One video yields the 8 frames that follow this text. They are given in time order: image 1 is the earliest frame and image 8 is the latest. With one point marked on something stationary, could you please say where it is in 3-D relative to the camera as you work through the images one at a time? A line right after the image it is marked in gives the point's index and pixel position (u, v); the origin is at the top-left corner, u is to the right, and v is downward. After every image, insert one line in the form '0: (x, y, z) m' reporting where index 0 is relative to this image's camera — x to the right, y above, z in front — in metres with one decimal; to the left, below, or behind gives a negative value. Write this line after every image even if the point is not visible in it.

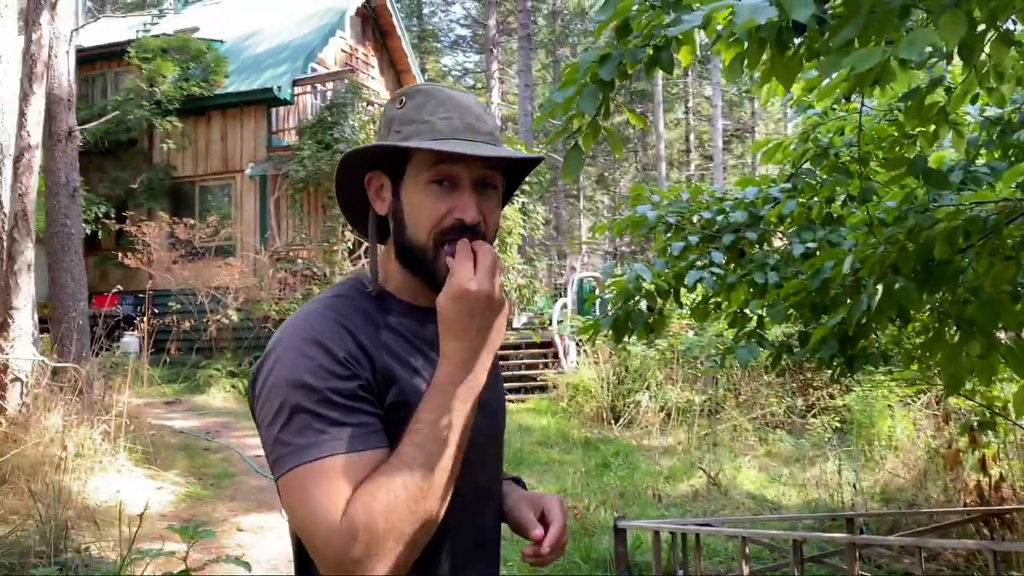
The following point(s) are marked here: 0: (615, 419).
0: (+1.2, -1.5, +9.9) m
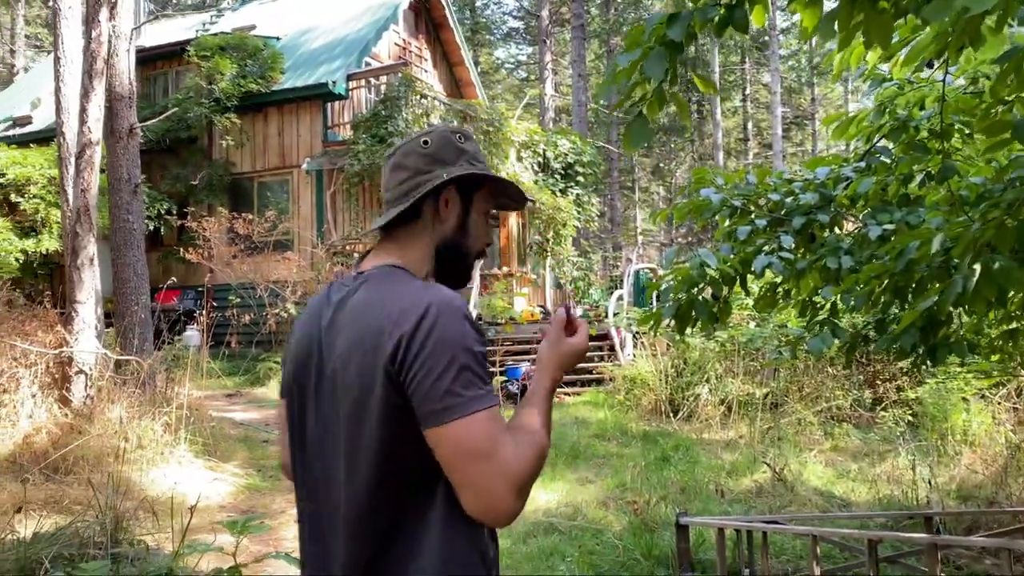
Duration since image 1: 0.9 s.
0: (+1.9, -1.4, +9.7) m
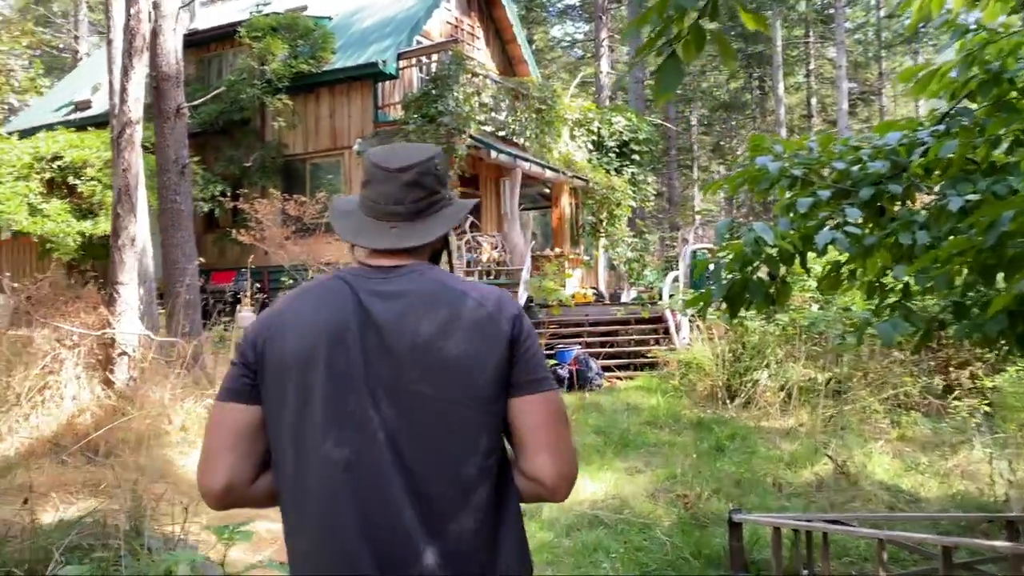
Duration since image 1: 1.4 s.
0: (+2.4, -1.2, +9.3) m
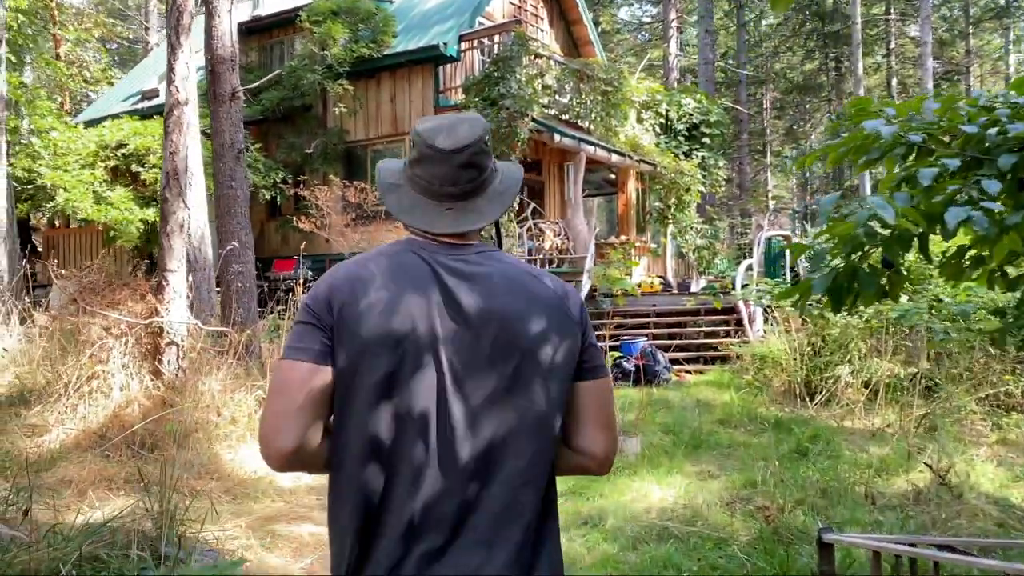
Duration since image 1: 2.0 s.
0: (+3.1, -1.1, +8.7) m
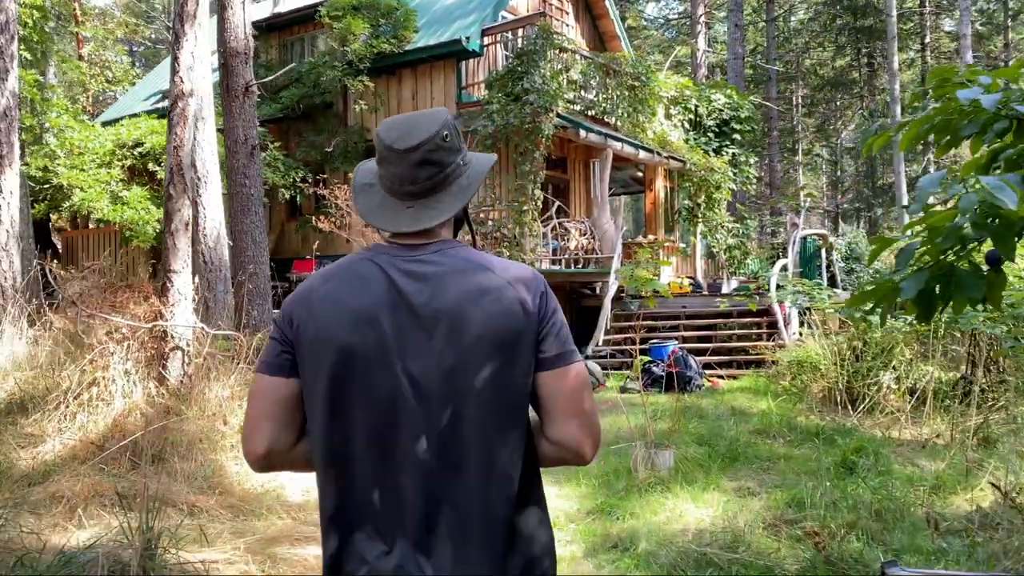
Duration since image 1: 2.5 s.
0: (+3.3, -1.1, +8.2) m
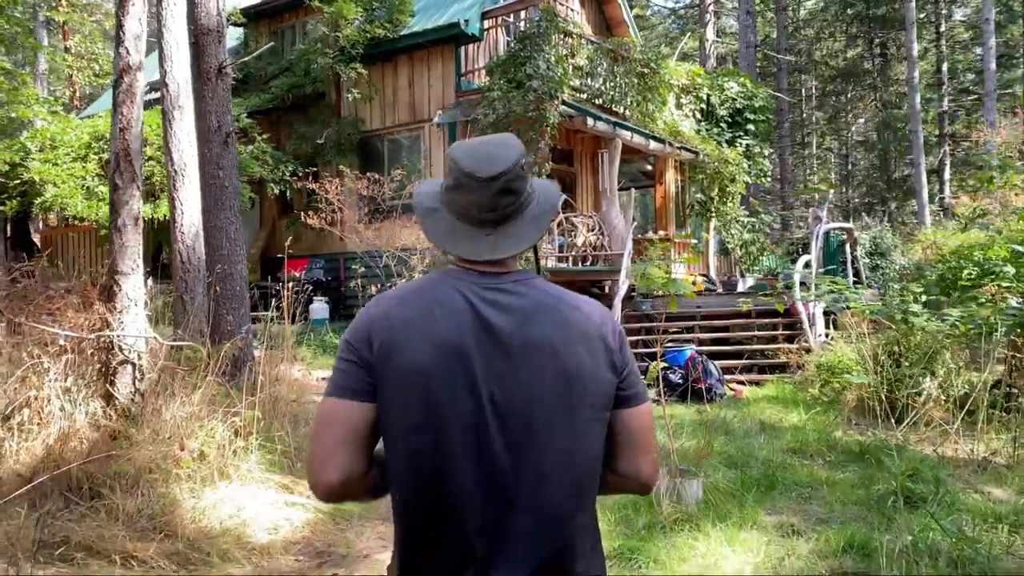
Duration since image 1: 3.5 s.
0: (+3.3, -1.1, +7.4) m
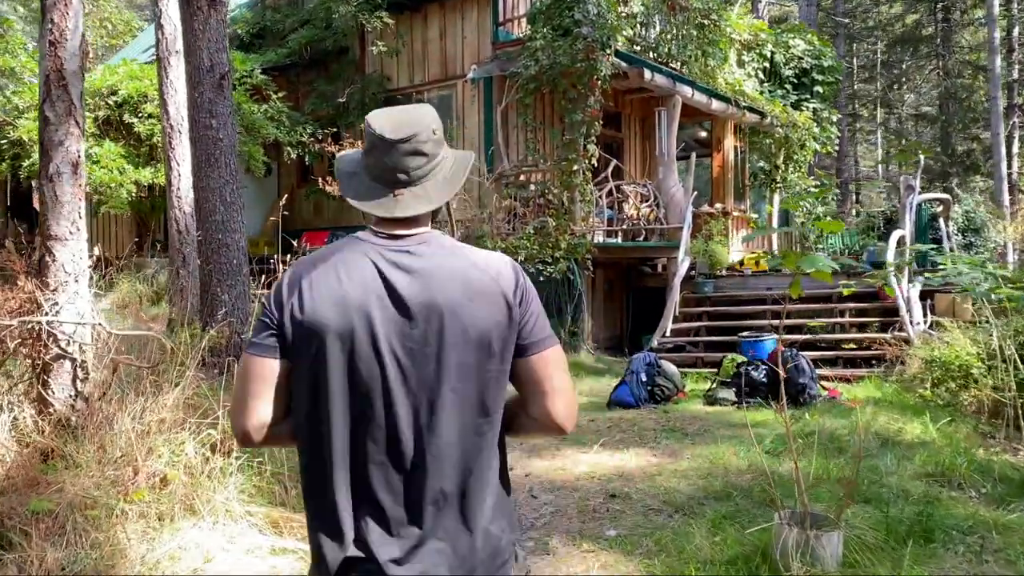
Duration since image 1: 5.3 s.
0: (+3.7, -1.0, +6.0) m
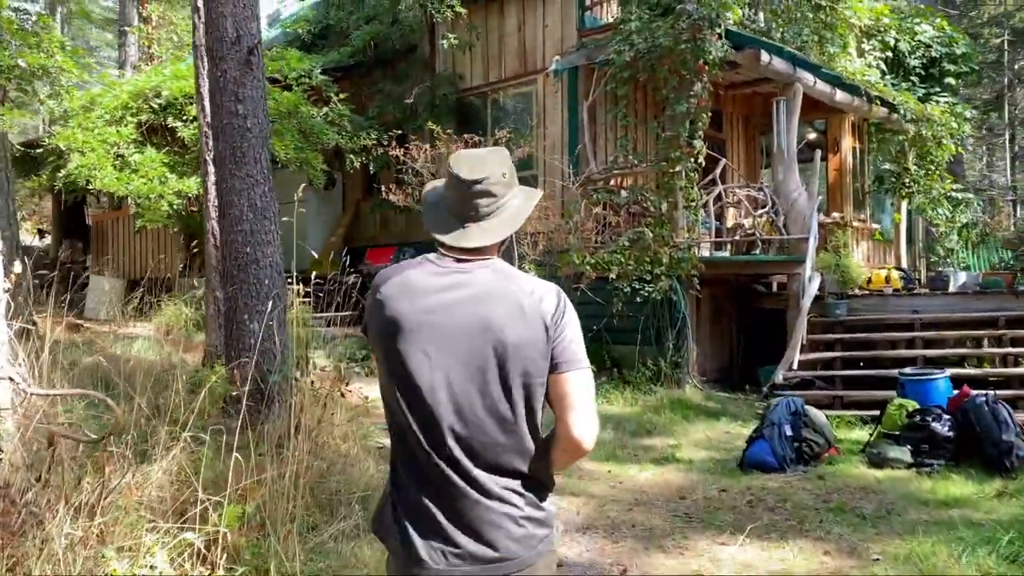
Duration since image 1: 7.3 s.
0: (+4.2, -1.1, +4.2) m
